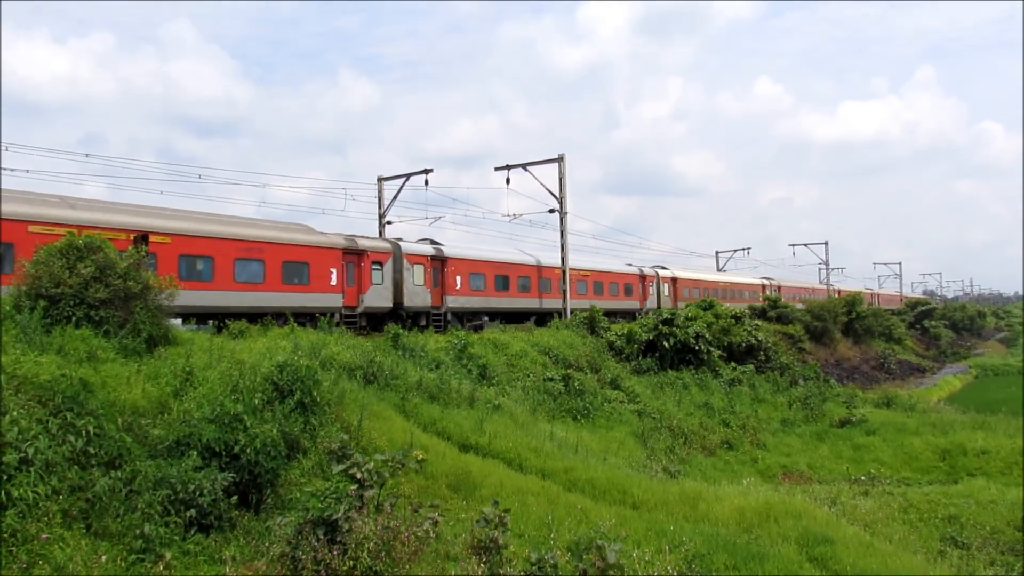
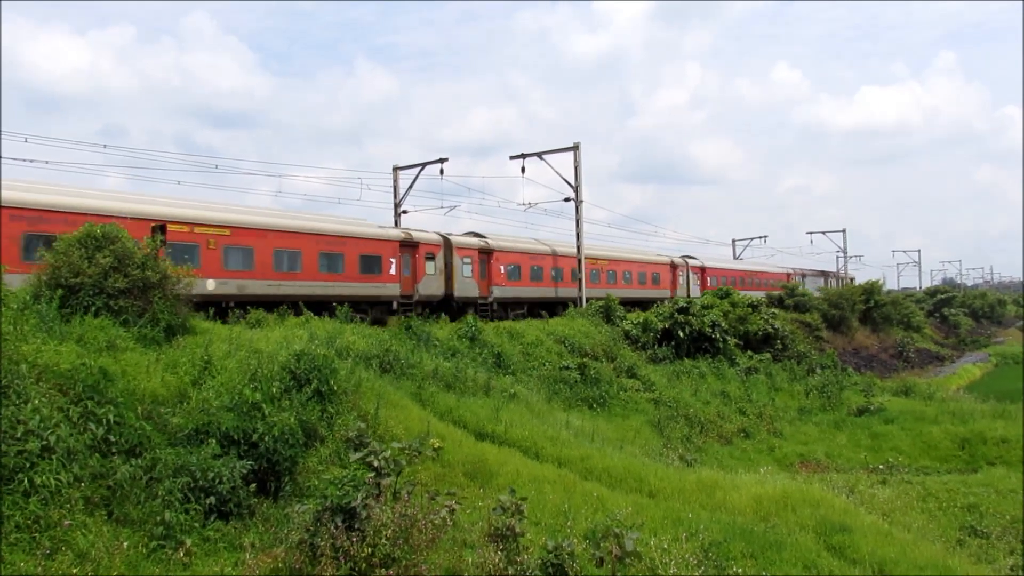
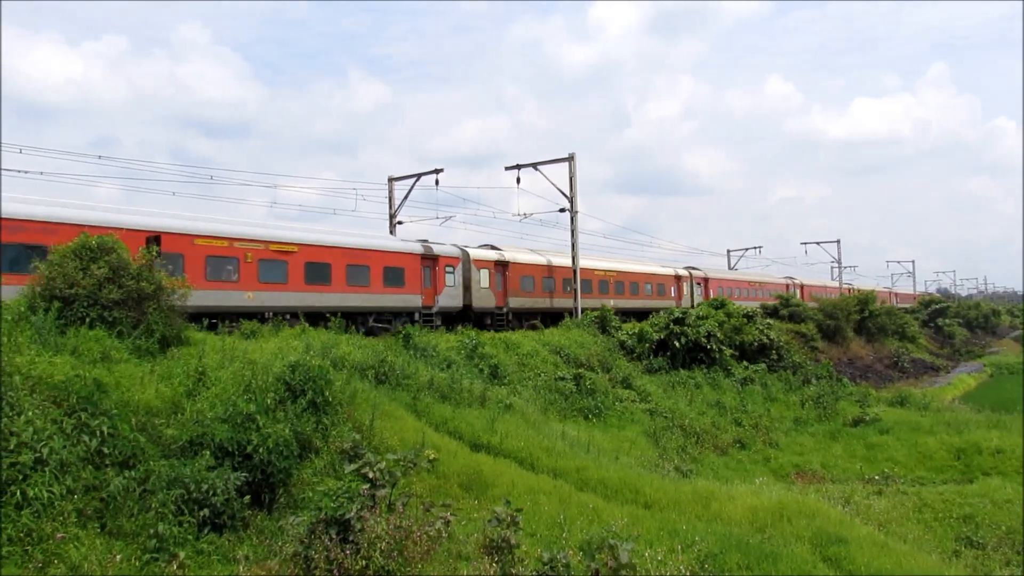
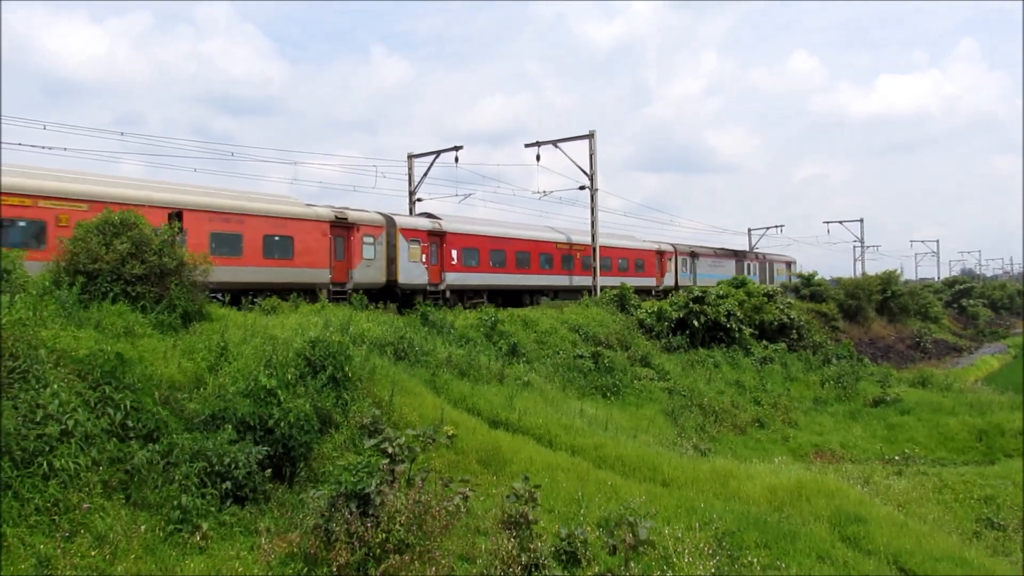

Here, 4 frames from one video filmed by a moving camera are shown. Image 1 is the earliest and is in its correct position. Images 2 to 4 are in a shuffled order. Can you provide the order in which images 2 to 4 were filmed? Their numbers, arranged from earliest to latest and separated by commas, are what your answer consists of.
3, 2, 4
